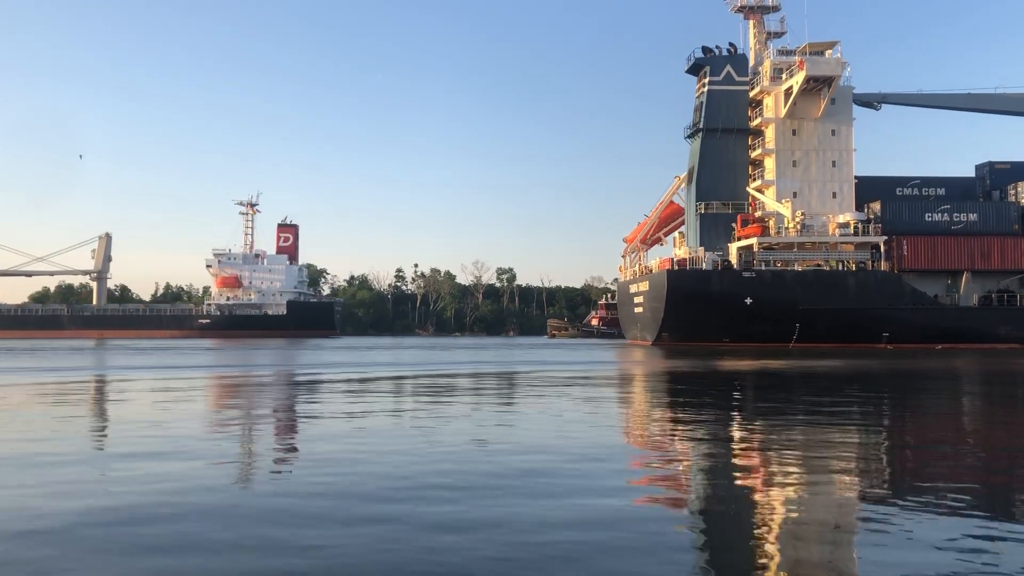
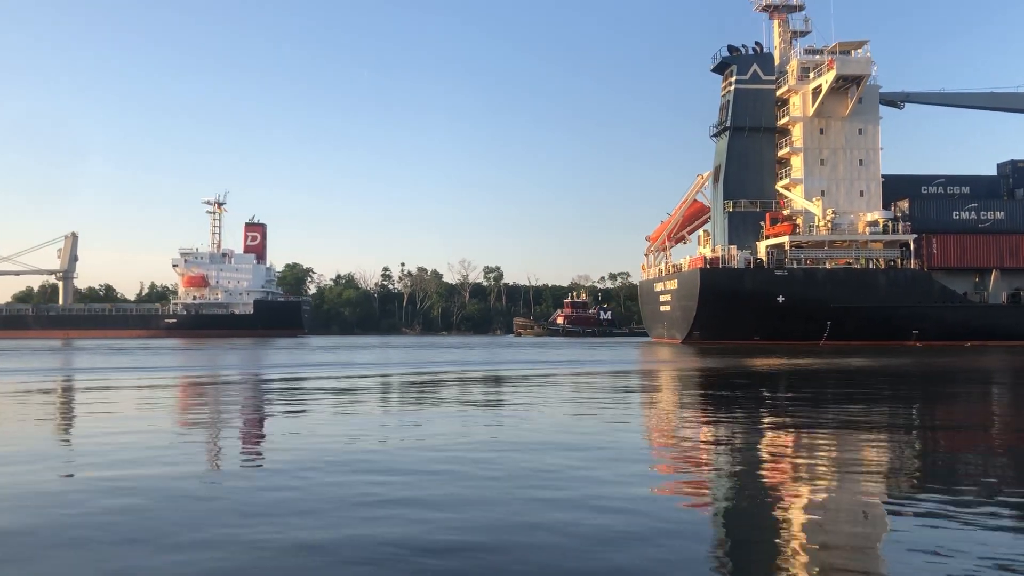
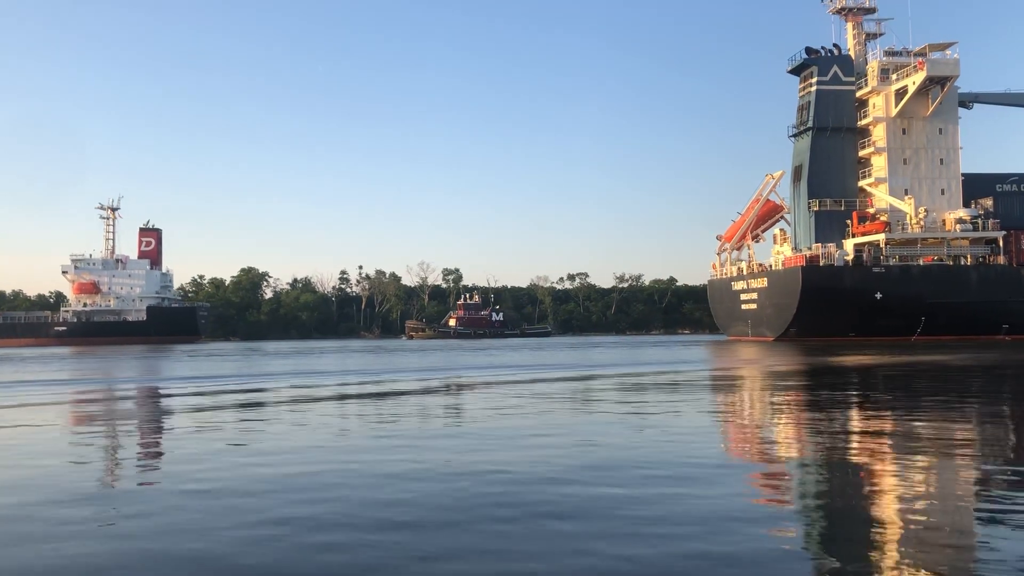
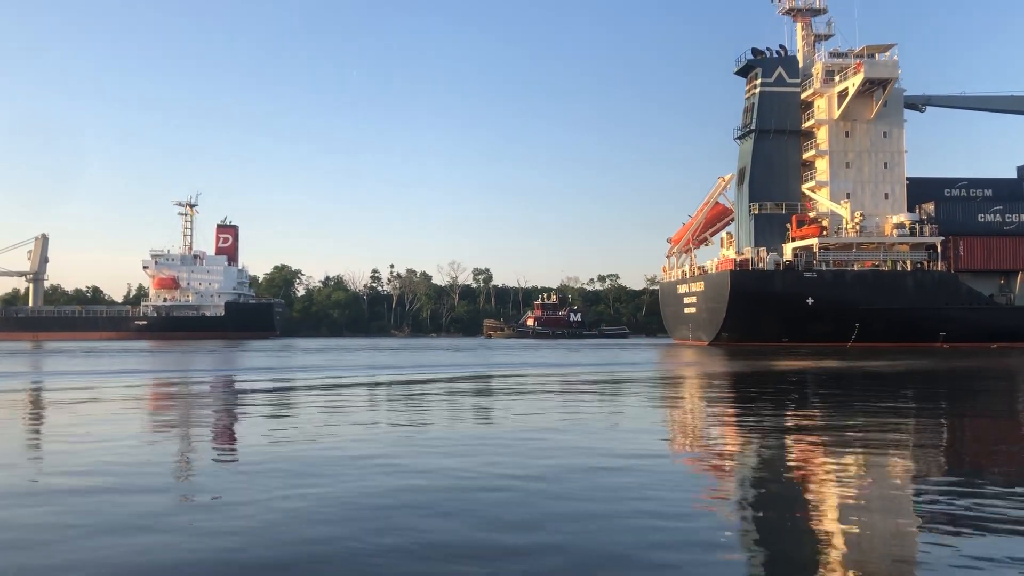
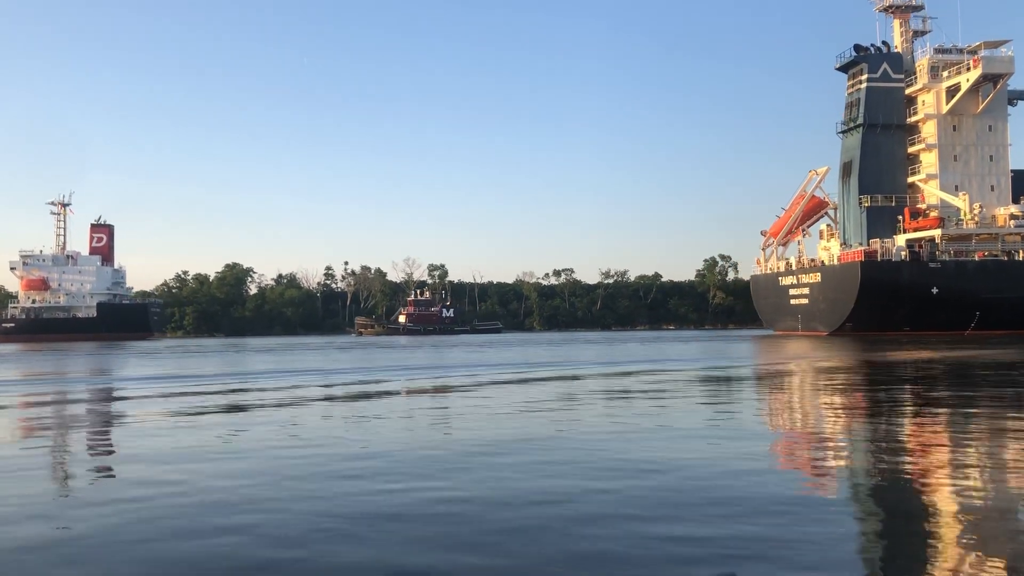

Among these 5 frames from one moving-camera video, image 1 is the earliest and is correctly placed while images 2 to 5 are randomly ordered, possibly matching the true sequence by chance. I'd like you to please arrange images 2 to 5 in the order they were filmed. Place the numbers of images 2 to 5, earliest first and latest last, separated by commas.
2, 4, 3, 5
